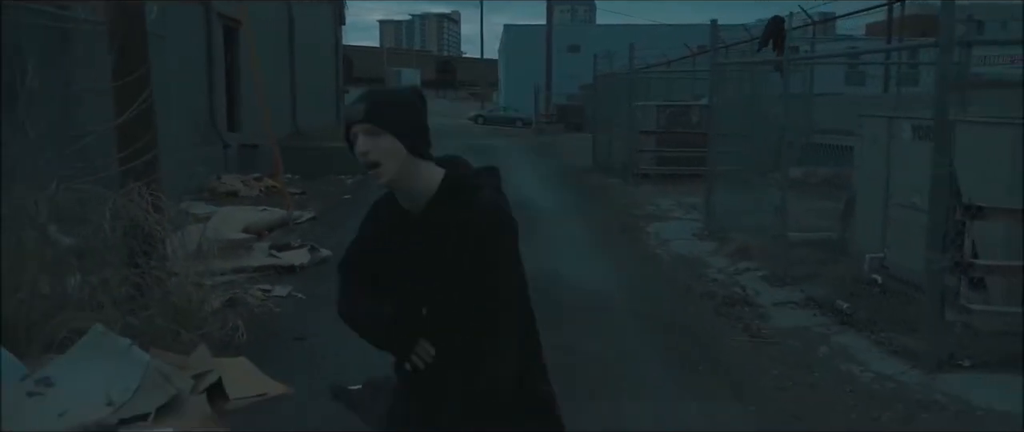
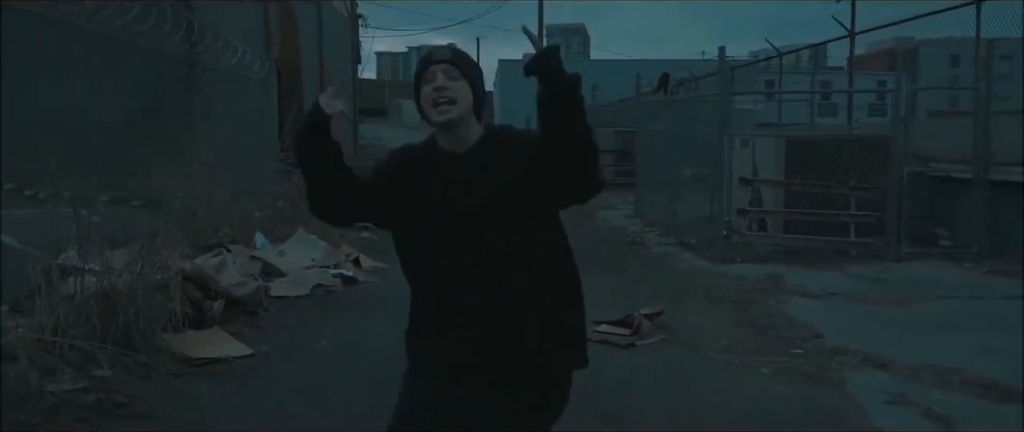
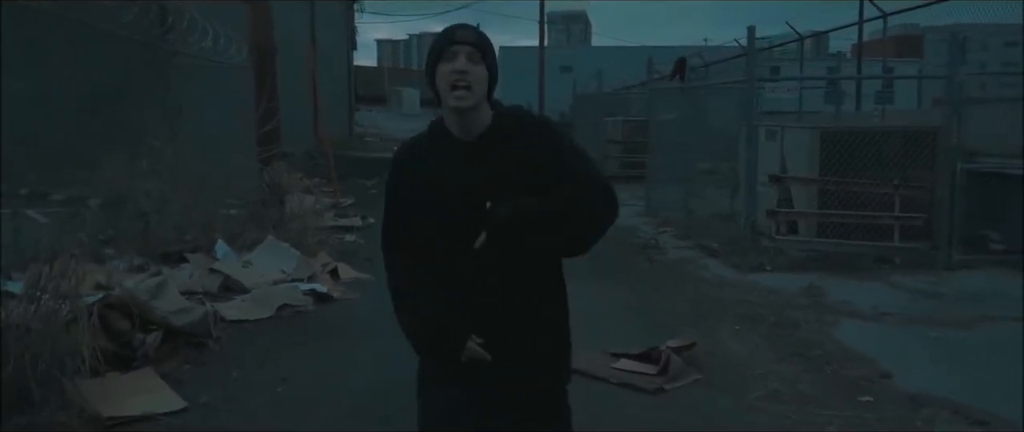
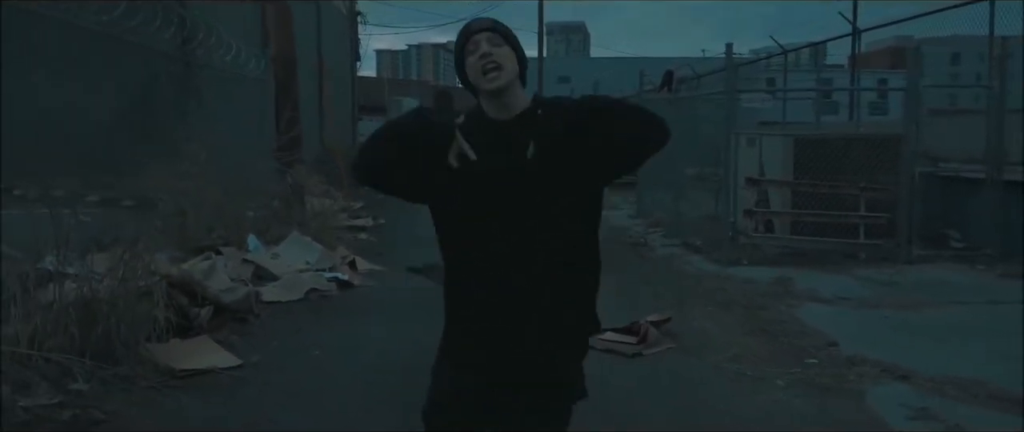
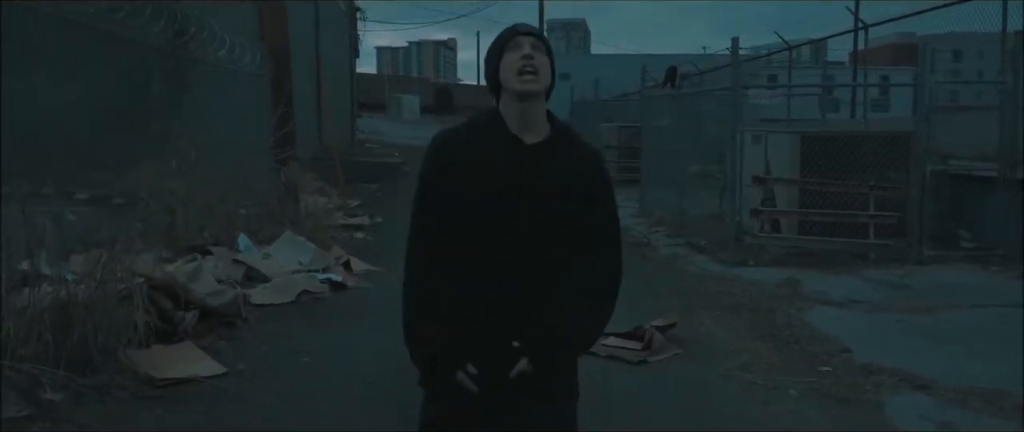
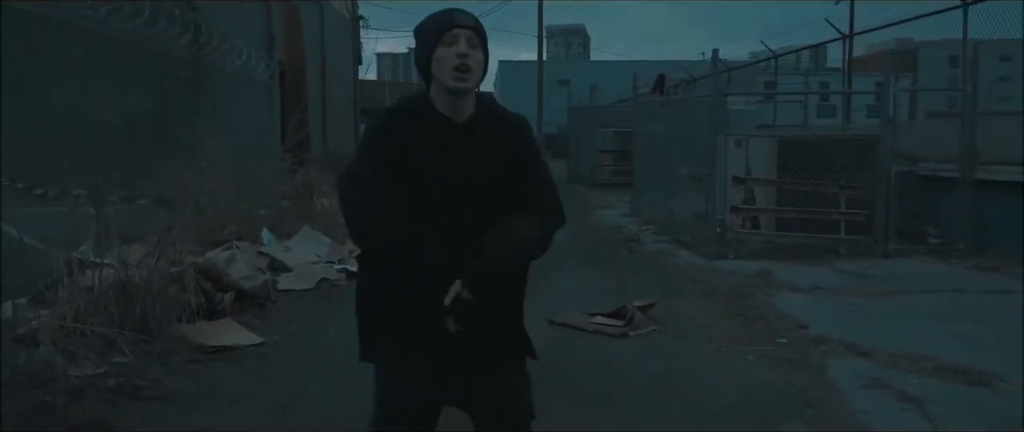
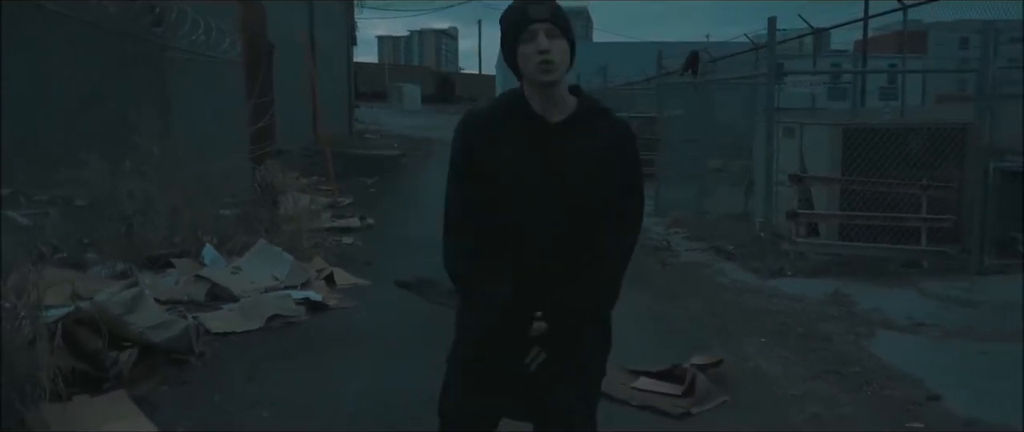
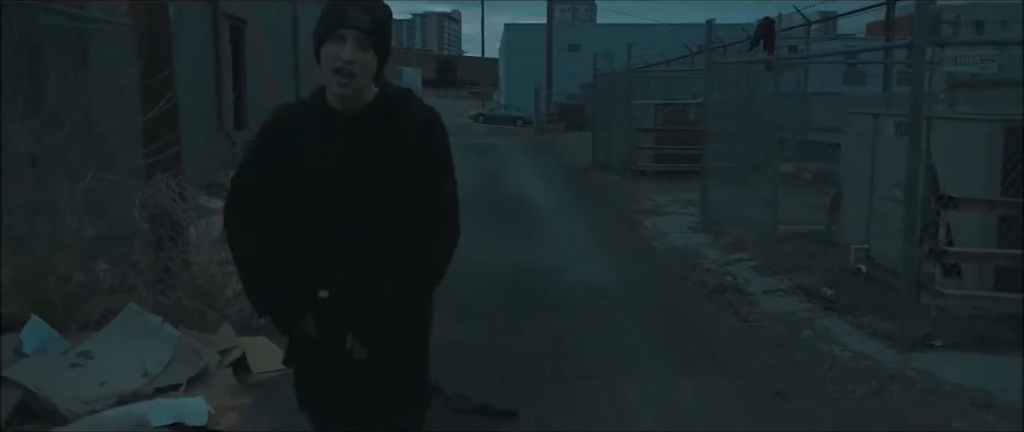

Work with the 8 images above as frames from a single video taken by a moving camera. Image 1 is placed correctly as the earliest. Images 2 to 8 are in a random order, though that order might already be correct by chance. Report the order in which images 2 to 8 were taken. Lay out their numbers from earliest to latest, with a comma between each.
8, 7, 3, 5, 4, 2, 6
